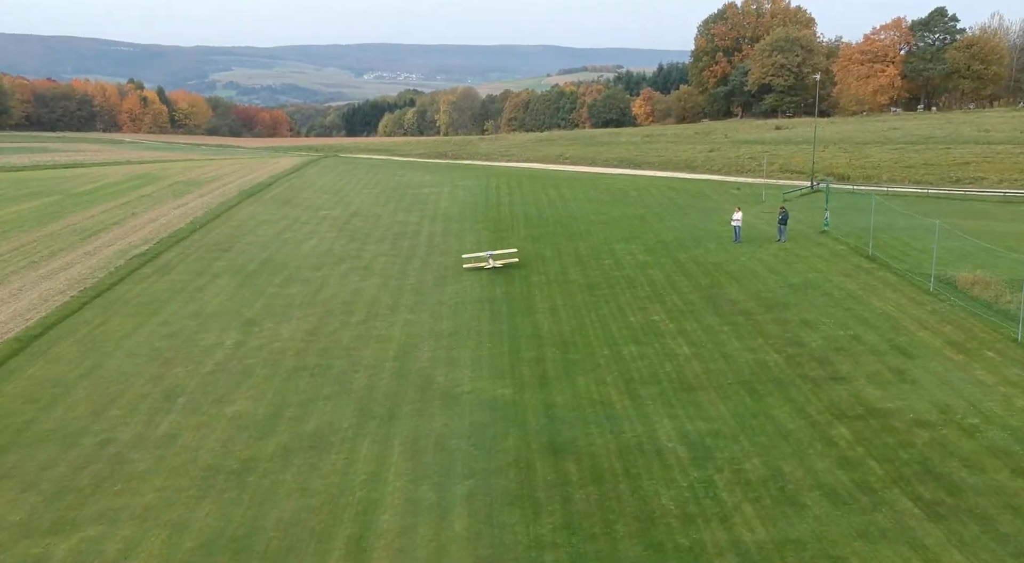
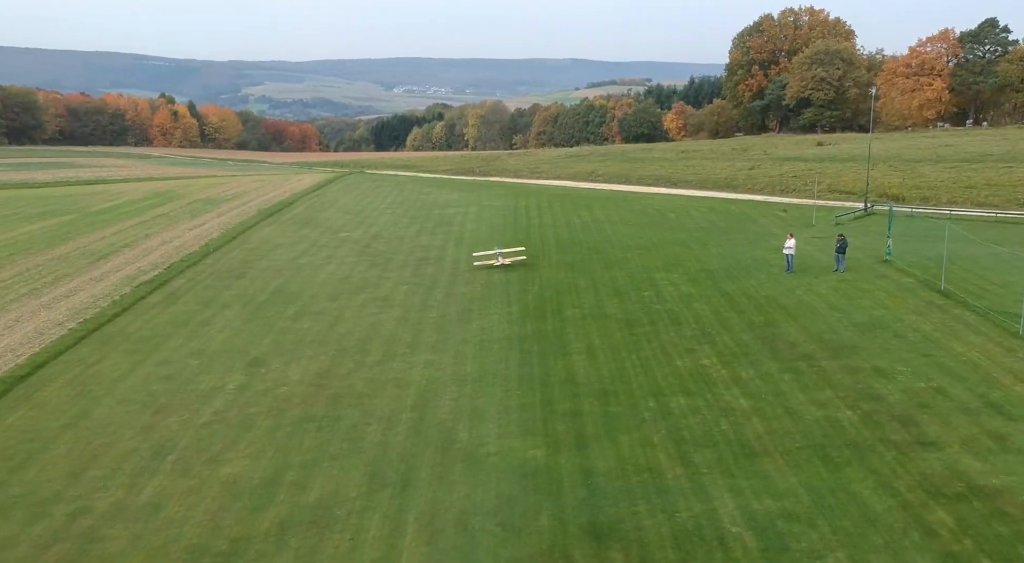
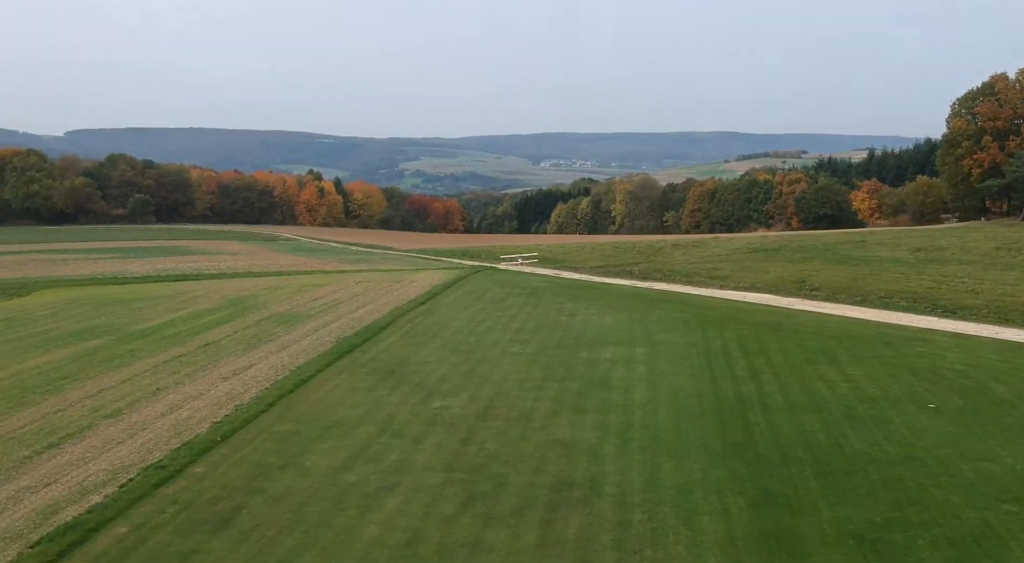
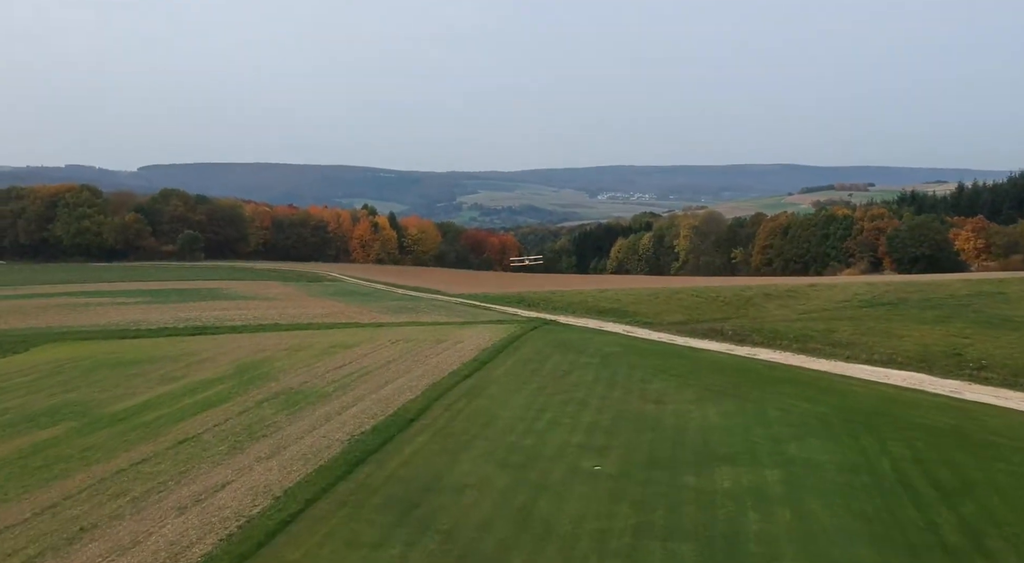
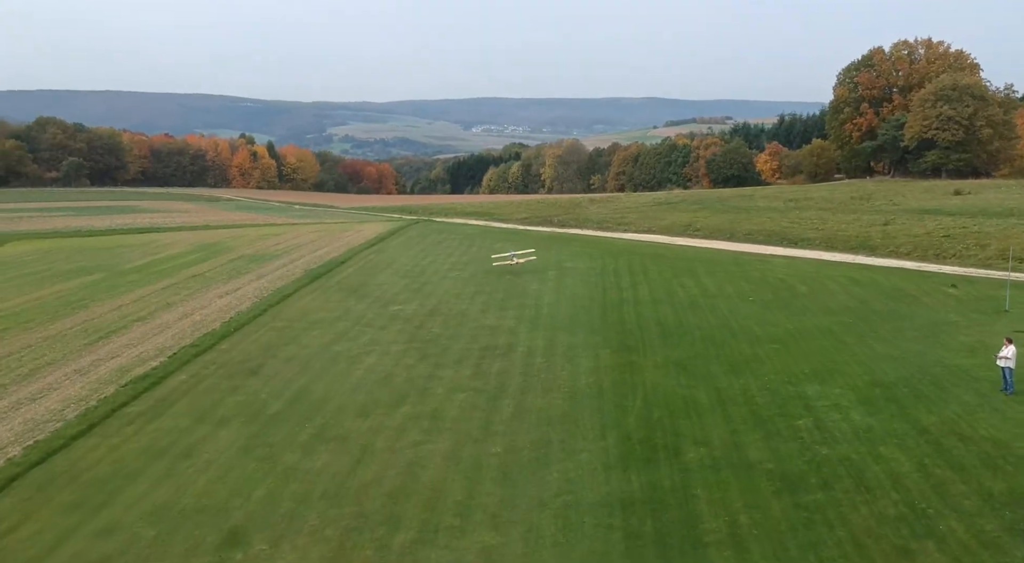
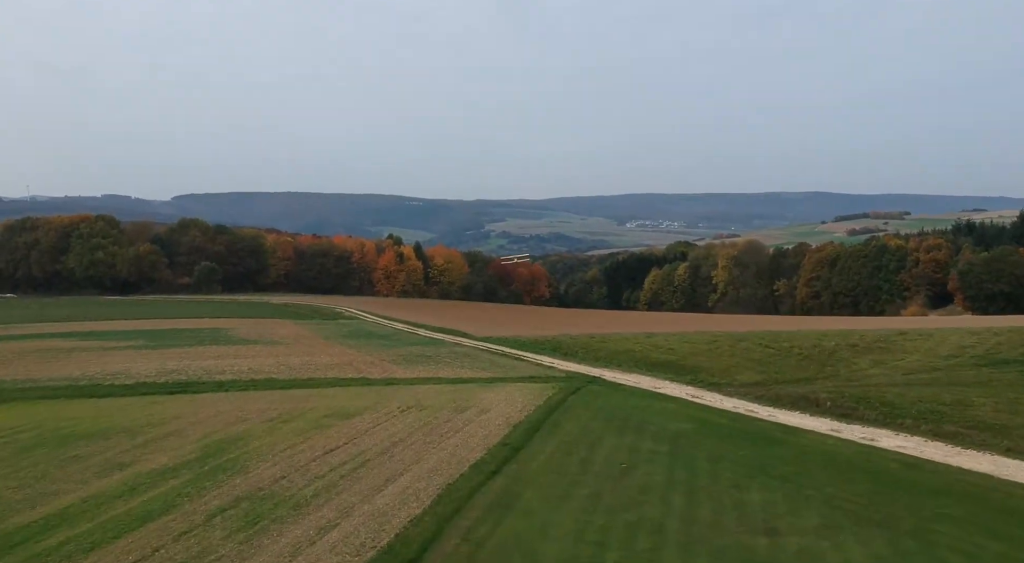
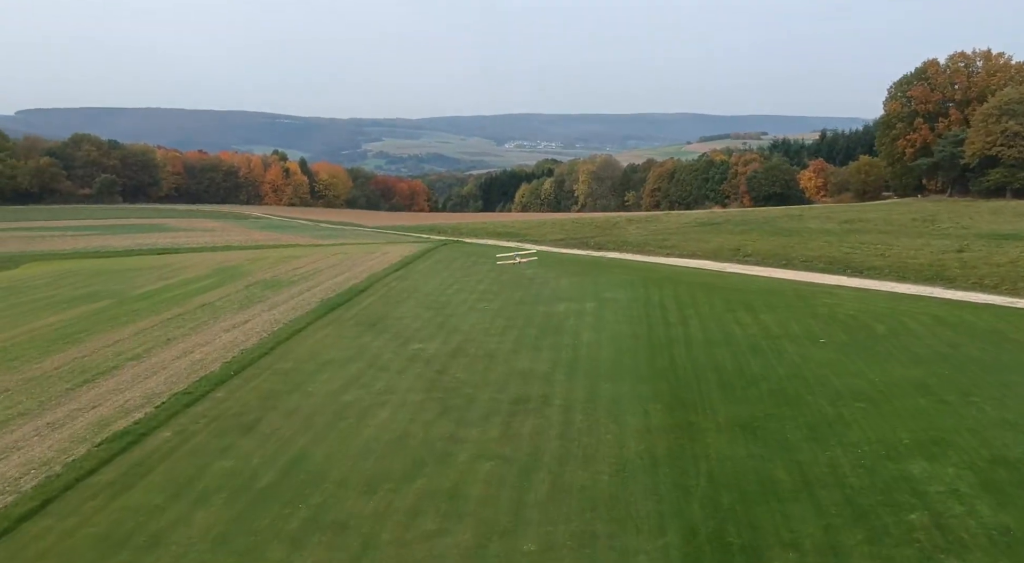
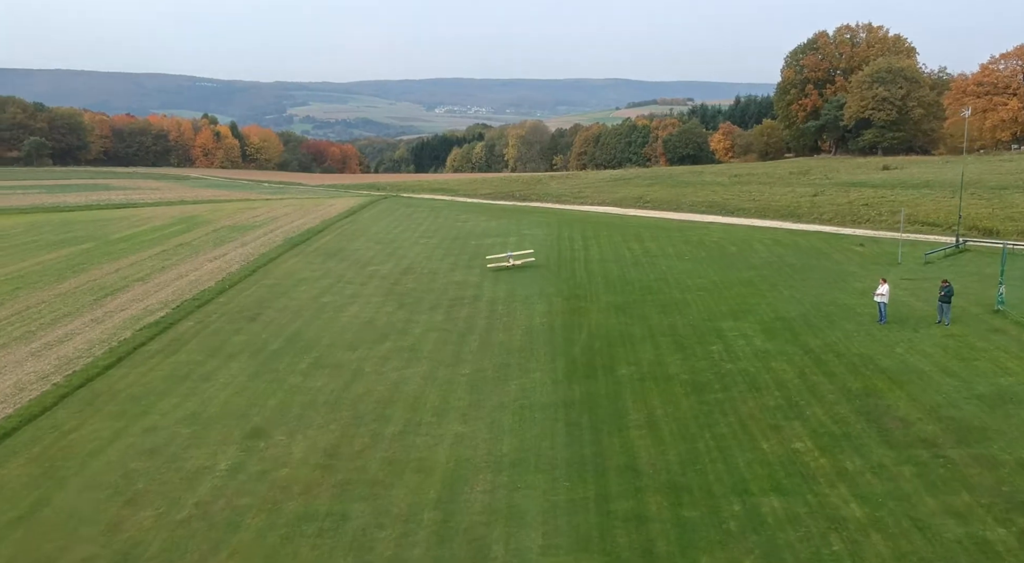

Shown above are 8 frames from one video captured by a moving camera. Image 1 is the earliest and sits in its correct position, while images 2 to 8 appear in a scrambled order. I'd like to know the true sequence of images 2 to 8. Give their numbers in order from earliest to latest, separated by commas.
2, 8, 5, 7, 3, 4, 6
